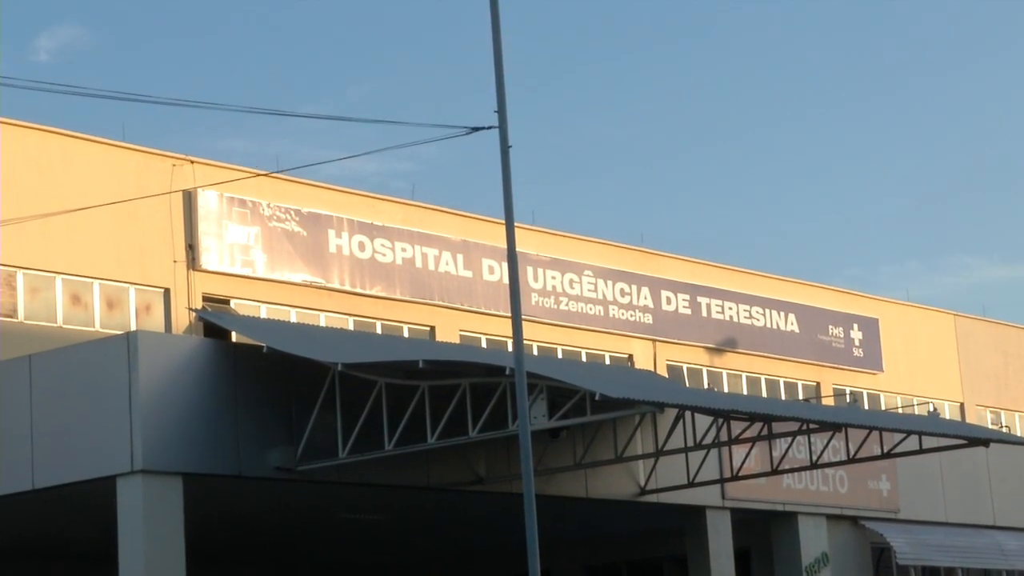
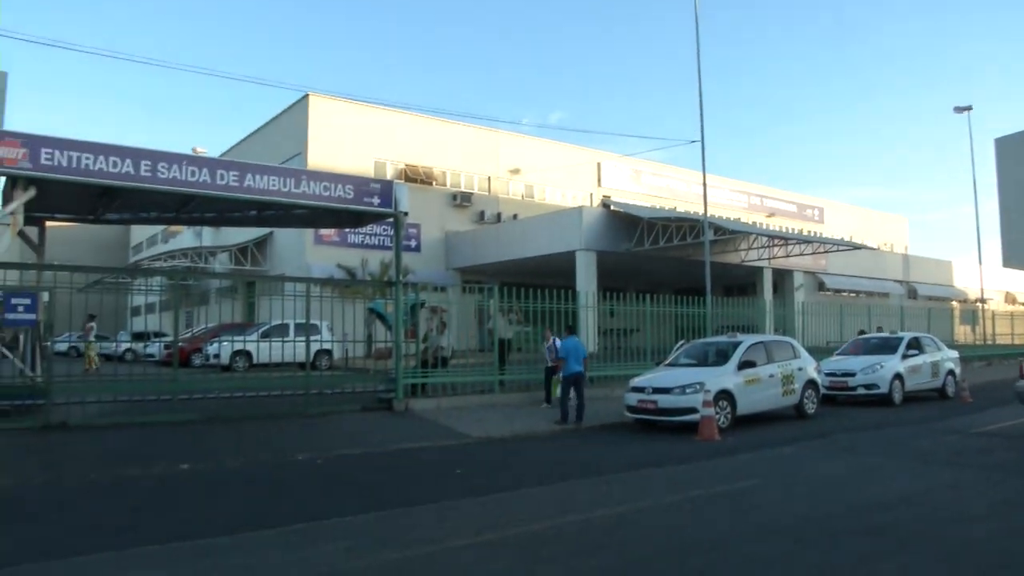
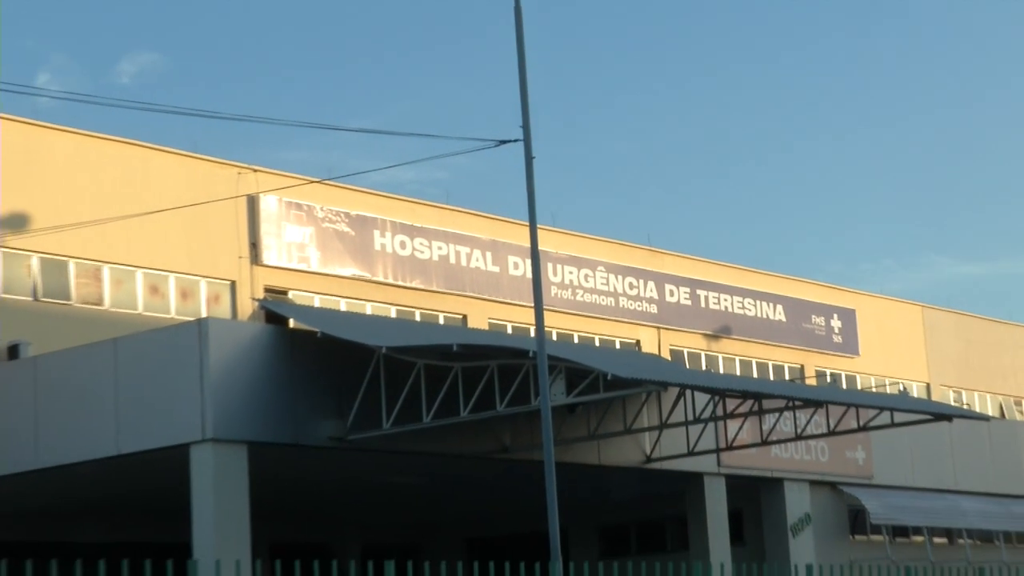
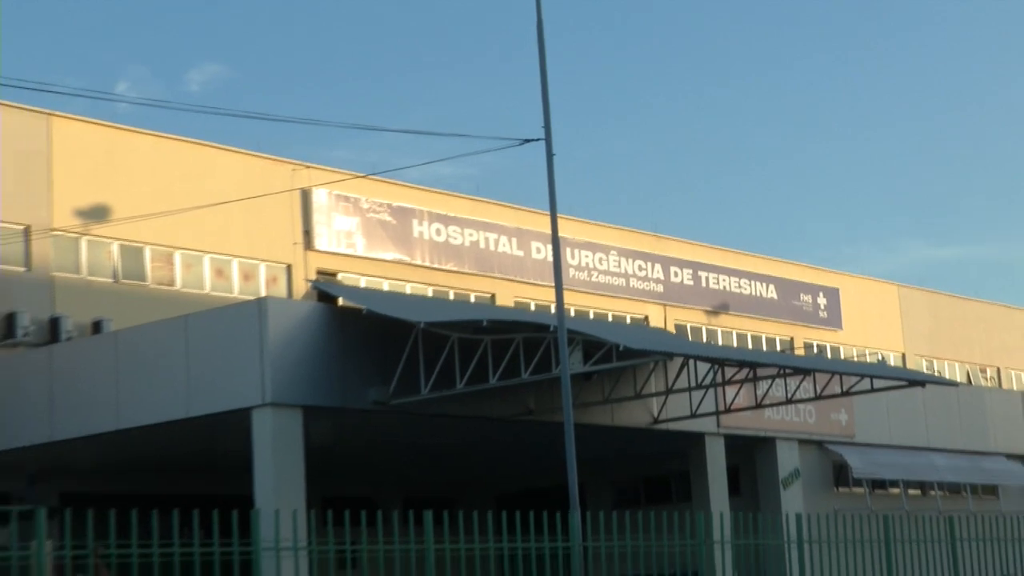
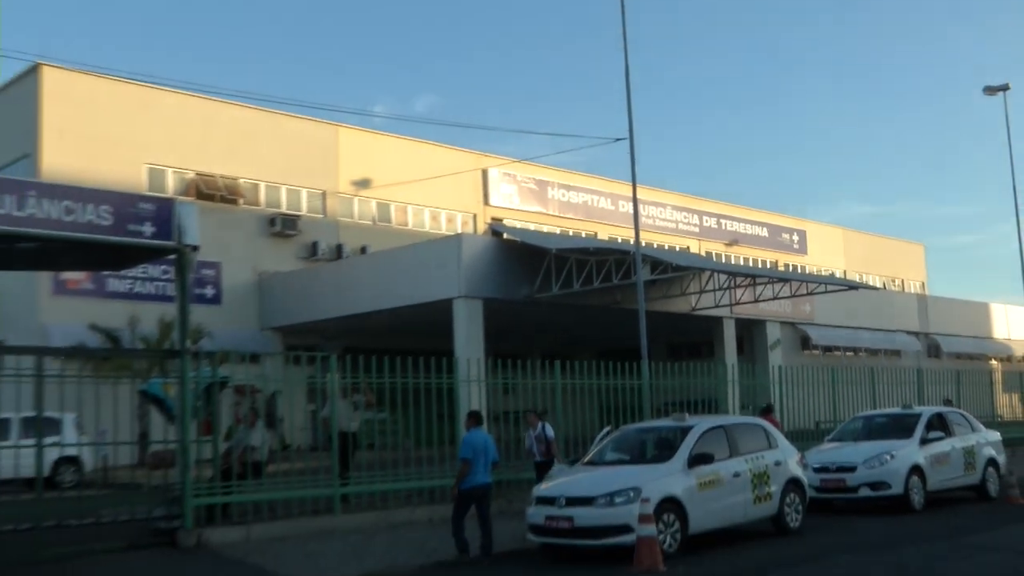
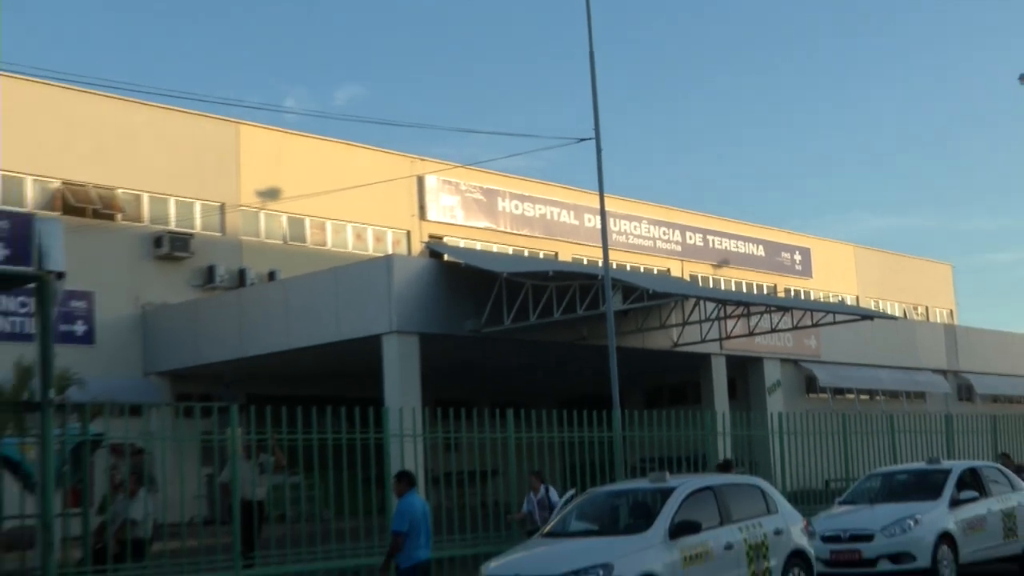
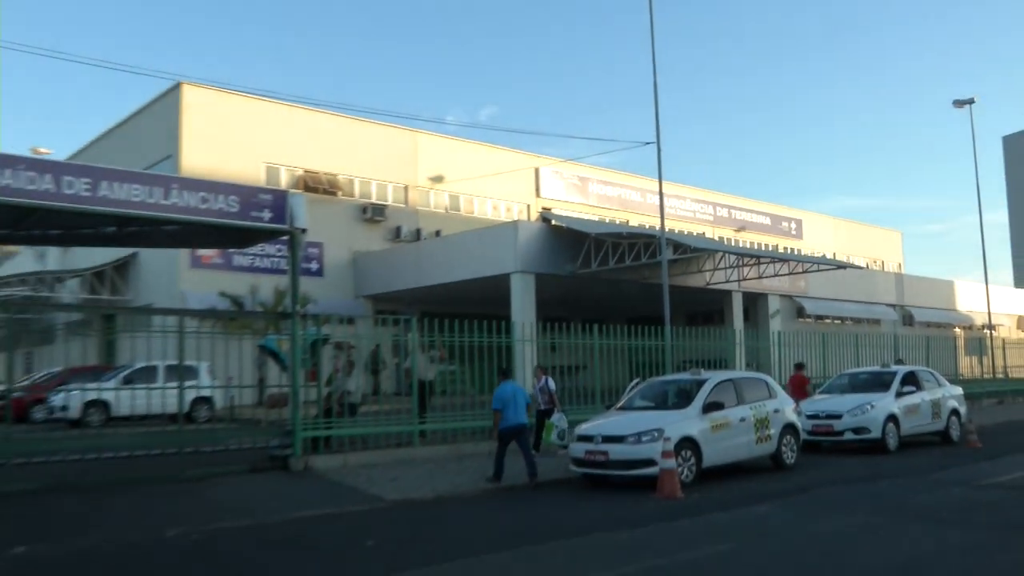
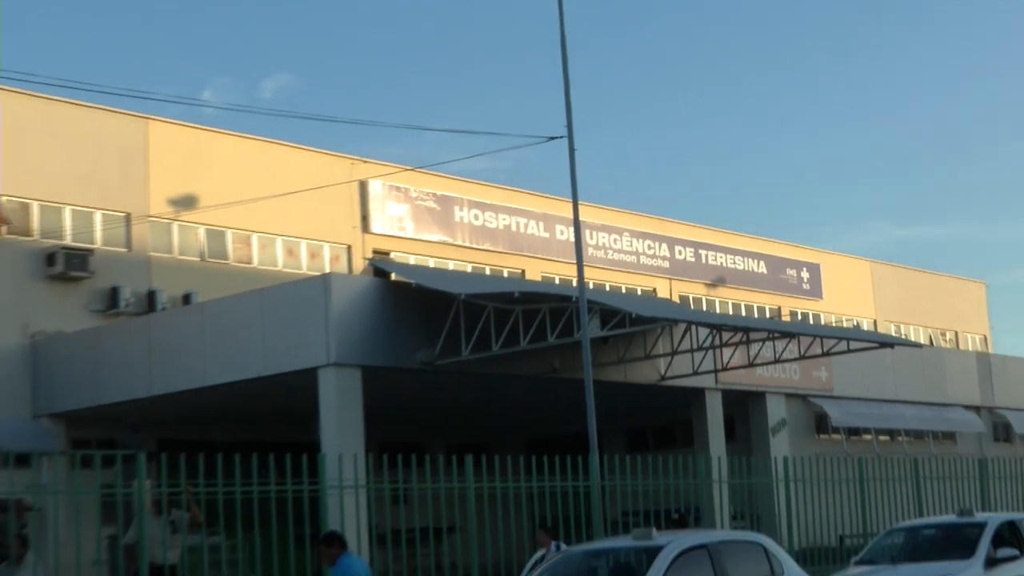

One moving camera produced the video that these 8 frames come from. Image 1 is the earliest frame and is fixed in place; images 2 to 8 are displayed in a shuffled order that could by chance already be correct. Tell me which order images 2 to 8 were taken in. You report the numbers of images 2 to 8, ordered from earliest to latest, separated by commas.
3, 4, 8, 6, 5, 7, 2
